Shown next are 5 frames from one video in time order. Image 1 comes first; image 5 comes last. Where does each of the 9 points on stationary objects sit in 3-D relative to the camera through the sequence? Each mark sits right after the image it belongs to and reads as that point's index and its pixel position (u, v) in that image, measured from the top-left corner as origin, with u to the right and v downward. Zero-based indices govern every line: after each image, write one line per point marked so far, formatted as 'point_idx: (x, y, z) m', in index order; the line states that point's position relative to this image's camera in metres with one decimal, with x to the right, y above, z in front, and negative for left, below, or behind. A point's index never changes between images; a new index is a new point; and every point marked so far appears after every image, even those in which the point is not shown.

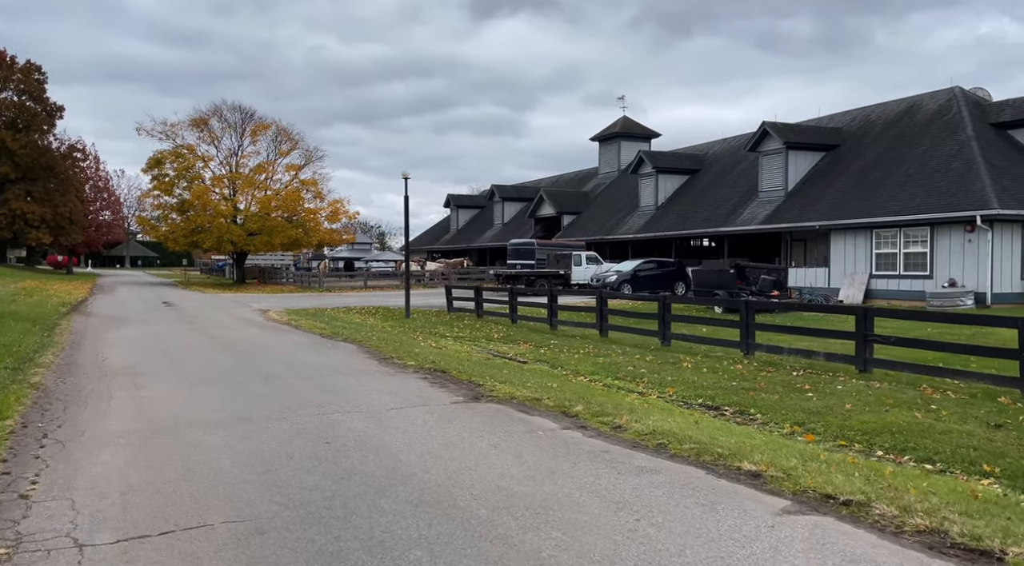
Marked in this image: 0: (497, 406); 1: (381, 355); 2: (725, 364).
0: (-0.2, -1.3, +8.9) m
1: (-2.2, -1.2, +14.1) m
2: (+3.2, -1.2, +12.9) m
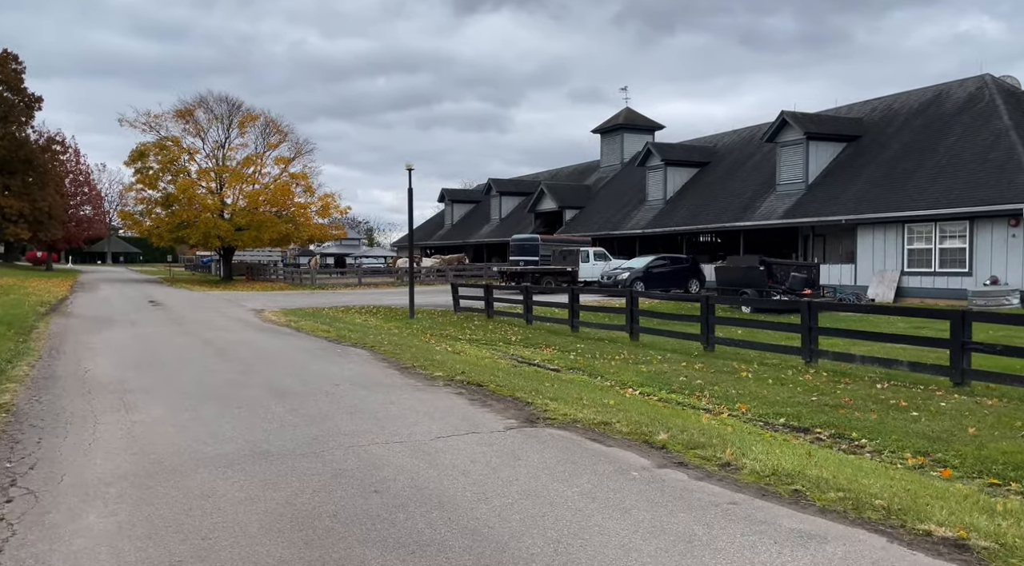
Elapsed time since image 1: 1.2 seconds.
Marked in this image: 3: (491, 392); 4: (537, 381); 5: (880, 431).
0: (+0.4, -1.3, +7.4) m
1: (-1.7, -1.2, +12.6) m
2: (+3.8, -1.2, +11.5) m
3: (-0.2, -1.2, +9.5) m
4: (+0.3, -1.3, +11.1) m
5: (+3.6, -1.4, +8.1) m
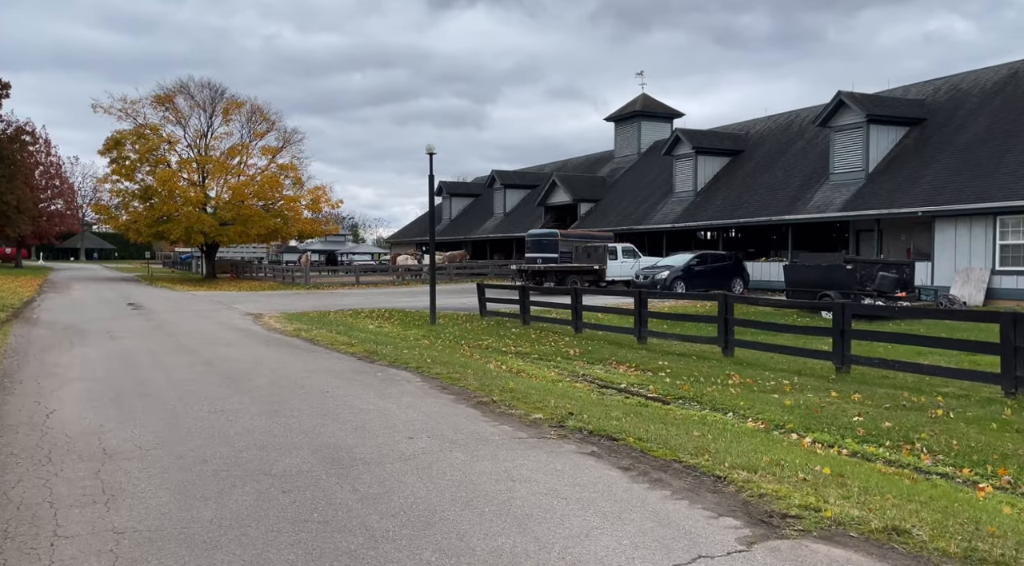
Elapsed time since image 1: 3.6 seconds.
0: (+1.8, -1.4, +4.4) m
1: (-0.5, -1.3, +9.5) m
2: (+5.0, -1.3, +8.6) m
3: (+1.0, -1.3, +6.5) m
4: (+1.5, -1.4, +8.1) m
5: (+4.9, -1.5, +5.2) m
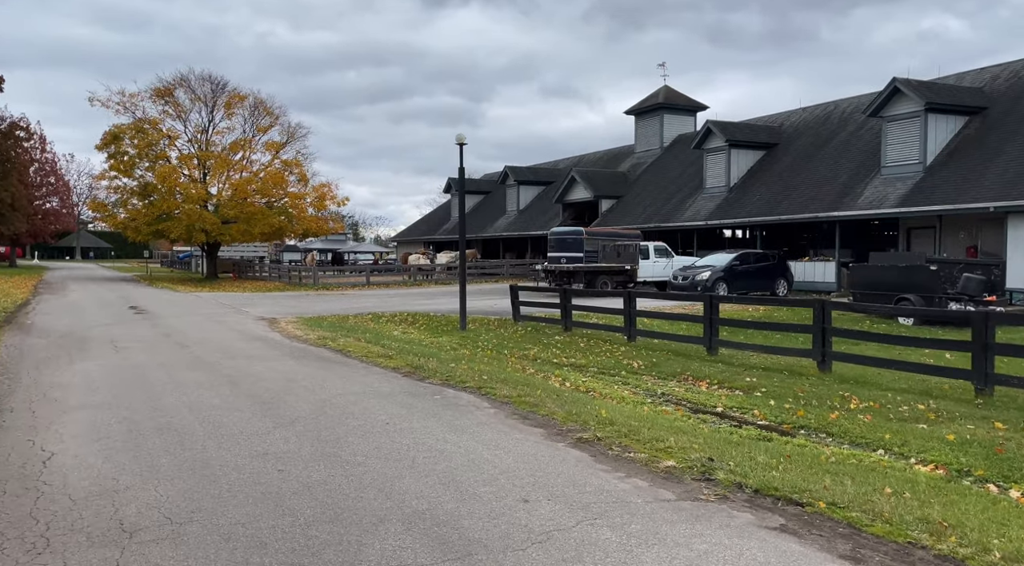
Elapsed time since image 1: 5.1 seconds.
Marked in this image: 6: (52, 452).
0: (+2.7, -1.5, +2.7) m
1: (+0.5, -1.4, +7.7) m
2: (+5.9, -1.4, +6.9) m
3: (+2.0, -1.4, +4.8) m
4: (+2.5, -1.5, +6.3) m
5: (+5.8, -1.6, +3.5) m
6: (-3.8, -1.4, +6.8) m
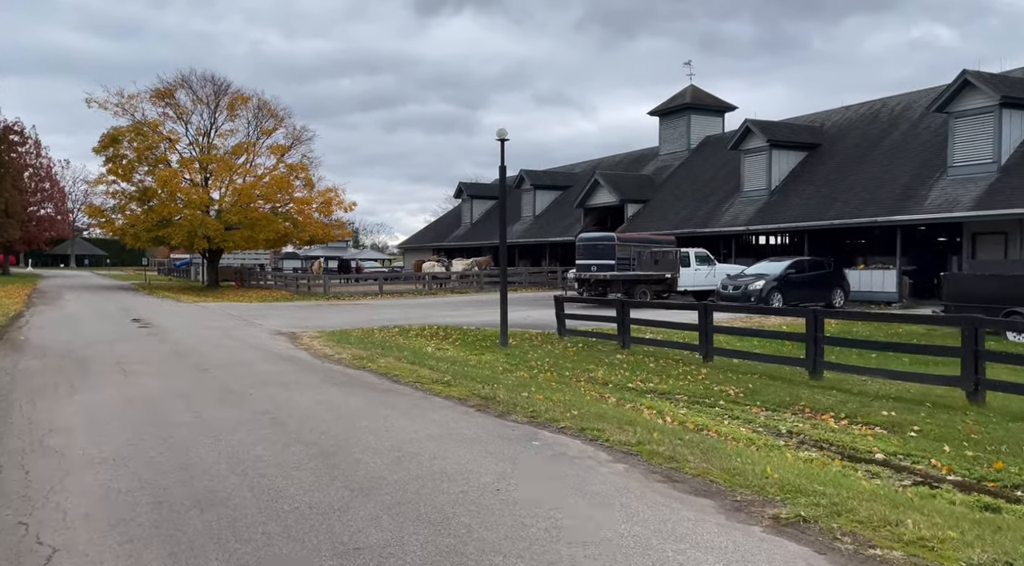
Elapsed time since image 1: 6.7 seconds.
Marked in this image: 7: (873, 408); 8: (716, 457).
0: (+3.9, -1.6, +0.7) m
1: (+1.6, -1.5, +5.7) m
2: (+7.0, -1.5, +4.9) m
3: (+3.1, -1.5, +2.8) m
4: (+3.6, -1.6, +4.3) m
5: (+7.0, -1.7, +1.5) m
6: (-2.6, -1.5, +4.8) m
7: (+4.4, -1.5, +10.2) m
8: (+1.7, -1.5, +7.1) m
